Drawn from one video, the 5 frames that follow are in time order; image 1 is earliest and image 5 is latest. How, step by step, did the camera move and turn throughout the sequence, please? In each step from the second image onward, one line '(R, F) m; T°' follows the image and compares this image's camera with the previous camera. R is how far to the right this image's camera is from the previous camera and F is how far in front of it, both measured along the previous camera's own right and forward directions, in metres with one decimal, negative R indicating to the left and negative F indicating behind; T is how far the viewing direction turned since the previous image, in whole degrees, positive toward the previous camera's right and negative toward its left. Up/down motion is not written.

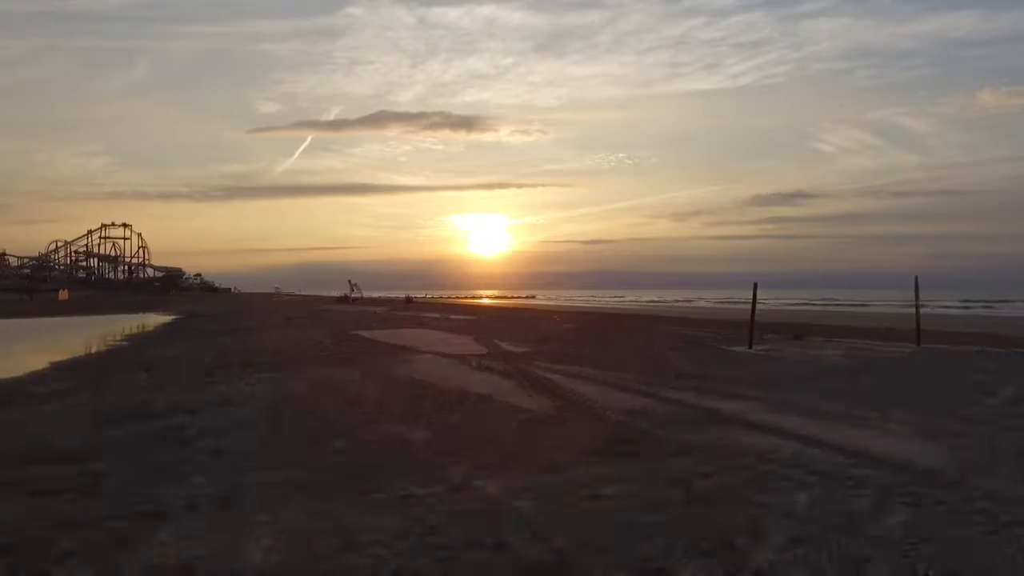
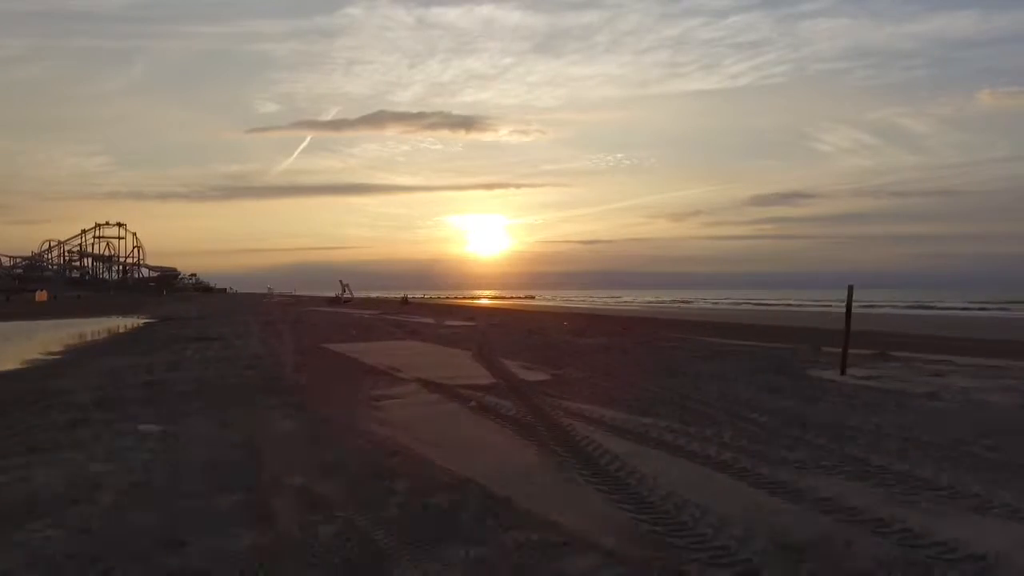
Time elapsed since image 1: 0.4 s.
(-0.1, +1.1) m; 0°
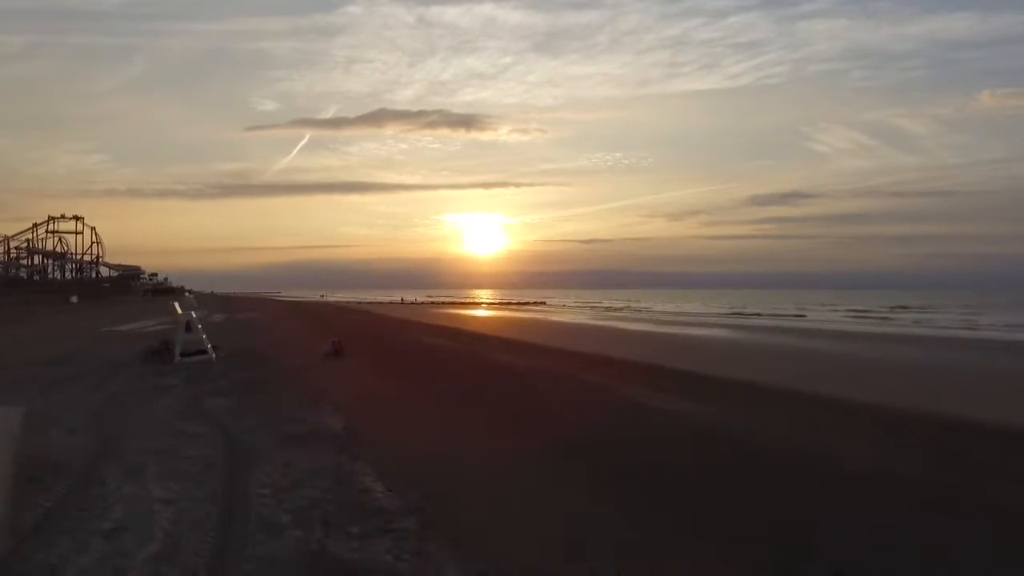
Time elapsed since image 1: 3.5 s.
(-0.8, +10.8) m; 0°
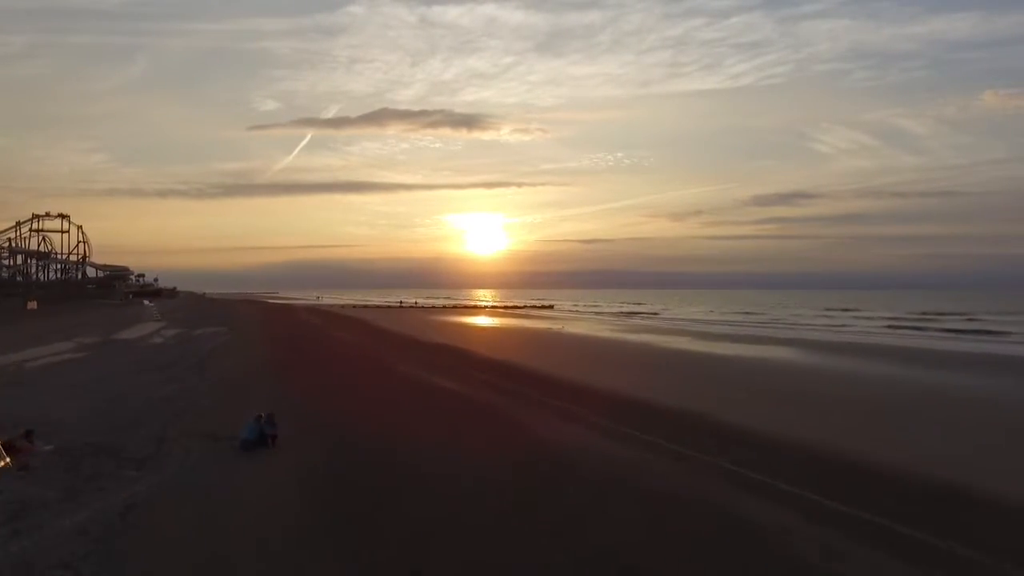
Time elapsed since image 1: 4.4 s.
(-0.3, +3.7) m; 0°
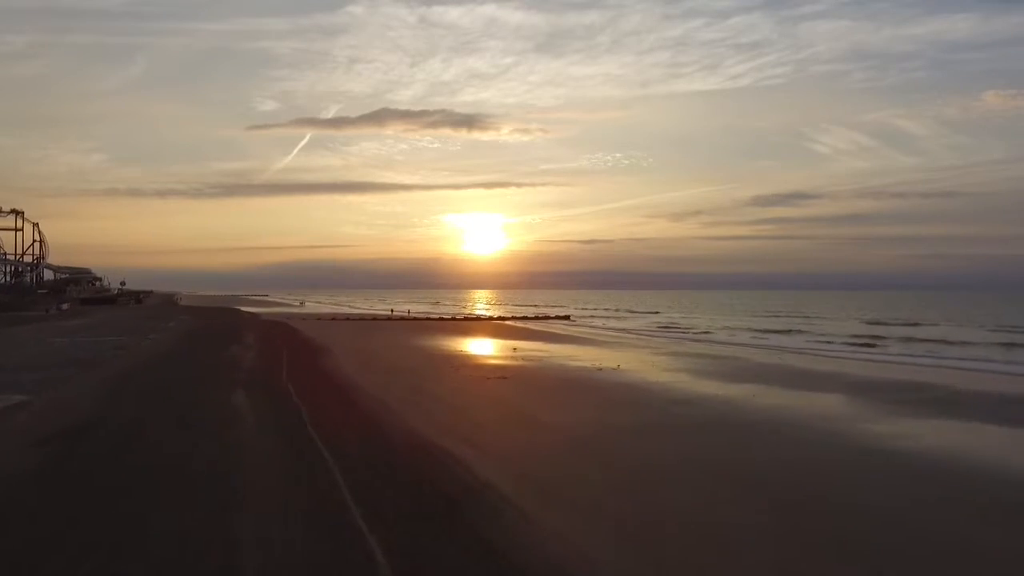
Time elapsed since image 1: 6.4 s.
(-0.6, +8.8) m; 0°
